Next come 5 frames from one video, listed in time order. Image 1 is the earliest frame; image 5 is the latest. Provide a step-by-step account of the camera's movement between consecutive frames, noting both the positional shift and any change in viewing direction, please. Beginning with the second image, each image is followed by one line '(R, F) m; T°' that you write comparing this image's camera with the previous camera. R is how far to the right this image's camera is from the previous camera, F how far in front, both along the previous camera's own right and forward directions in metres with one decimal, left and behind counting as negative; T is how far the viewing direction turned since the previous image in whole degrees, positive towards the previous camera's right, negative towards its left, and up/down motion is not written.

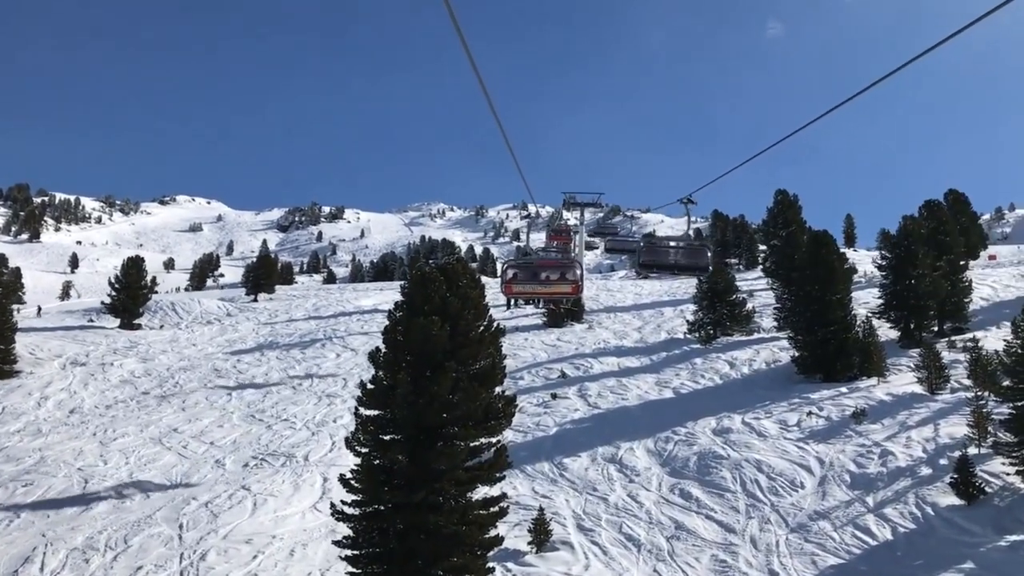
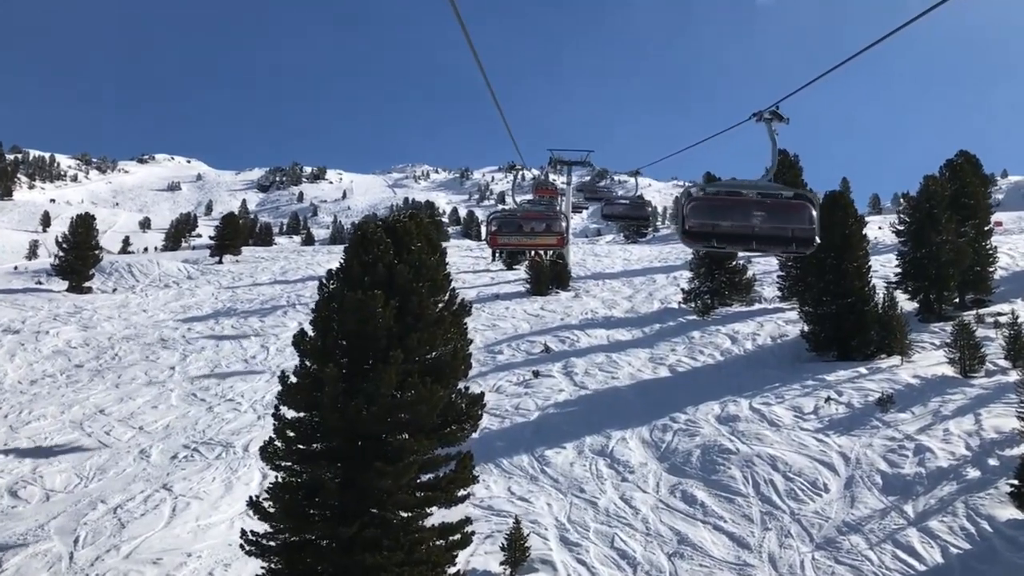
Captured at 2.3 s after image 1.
(+0.3, +2.7) m; +1°
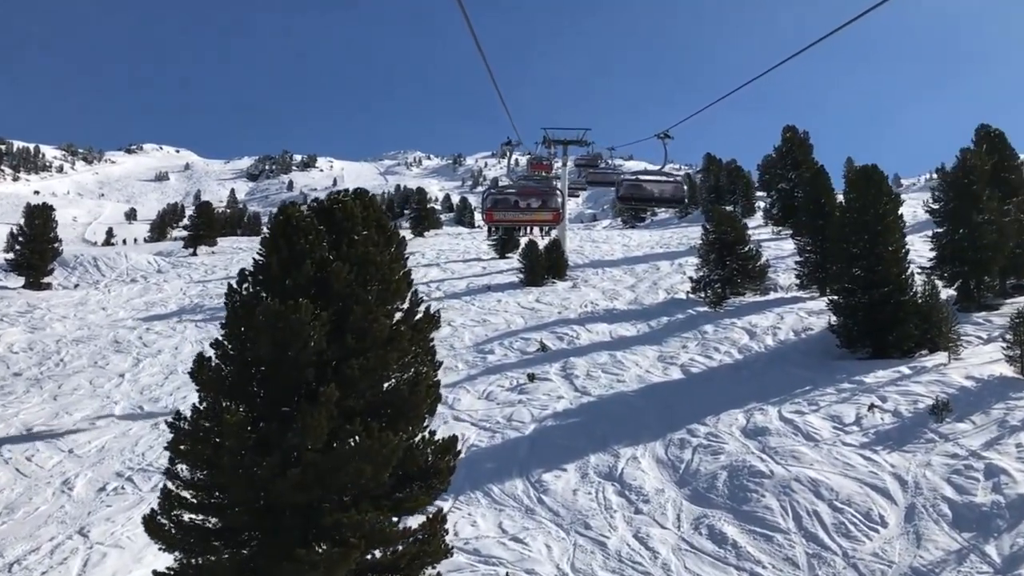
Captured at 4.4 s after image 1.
(+0.1, +2.4) m; 0°
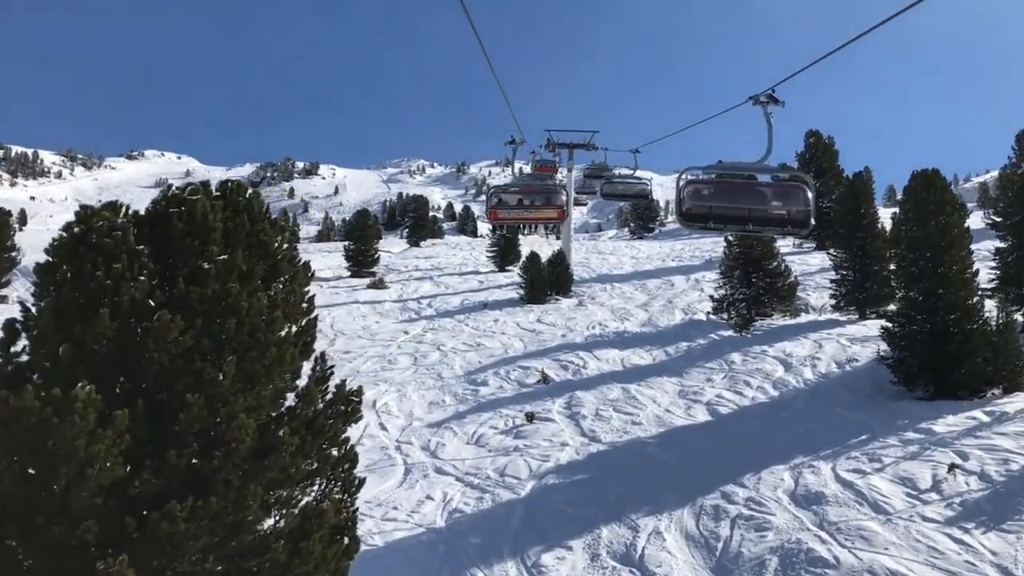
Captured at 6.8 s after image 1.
(+0.2, +2.7) m; 0°
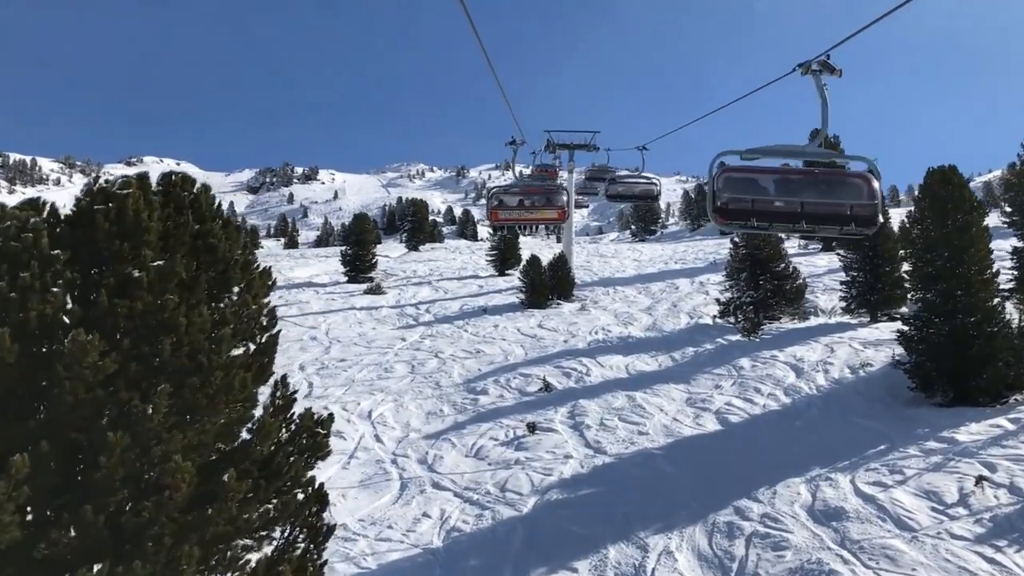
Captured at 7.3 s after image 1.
(0.0, +0.6) m; 0°
